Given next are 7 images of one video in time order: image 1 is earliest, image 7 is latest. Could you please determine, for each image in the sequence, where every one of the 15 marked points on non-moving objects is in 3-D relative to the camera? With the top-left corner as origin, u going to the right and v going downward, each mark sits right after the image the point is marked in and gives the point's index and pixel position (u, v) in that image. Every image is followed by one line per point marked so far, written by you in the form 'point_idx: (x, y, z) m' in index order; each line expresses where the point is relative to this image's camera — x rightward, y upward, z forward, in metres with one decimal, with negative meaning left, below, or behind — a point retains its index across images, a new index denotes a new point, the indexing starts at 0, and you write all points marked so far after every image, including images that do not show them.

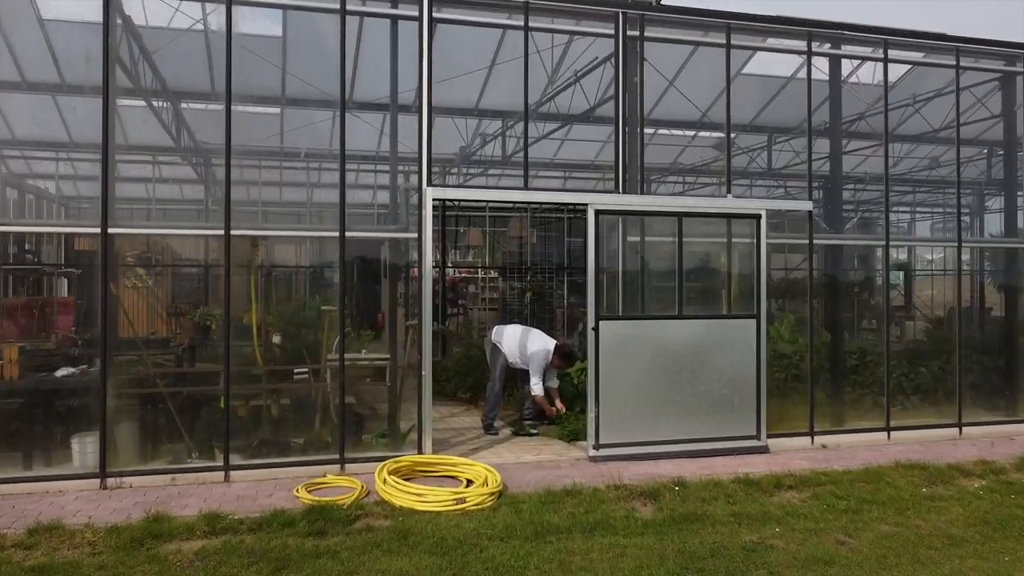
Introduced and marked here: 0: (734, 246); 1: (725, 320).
0: (+1.9, +0.4, +6.4) m
1: (+1.8, -0.3, +6.4) m
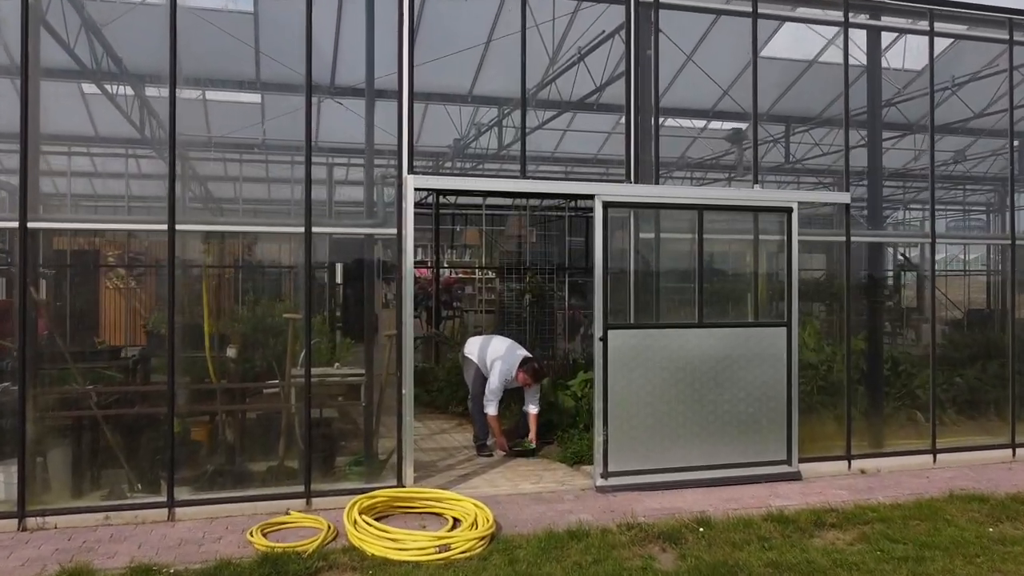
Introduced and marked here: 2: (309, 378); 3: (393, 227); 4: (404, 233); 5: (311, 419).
0: (+1.9, +0.3, +5.6) m
1: (+1.8, -0.3, +5.6) m
2: (-1.4, -0.6, +5.0) m
3: (-0.8, +0.4, +5.1) m
4: (-0.8, +0.4, +5.1) m
5: (-1.4, -0.9, +5.0) m
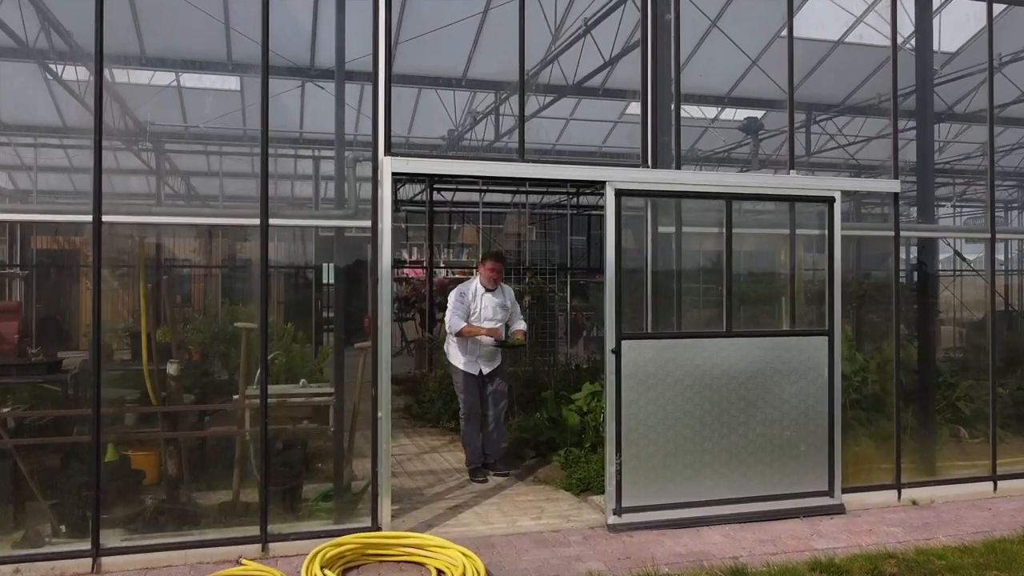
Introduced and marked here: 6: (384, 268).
0: (+1.9, +0.3, +4.9) m
1: (+1.8, -0.3, +4.8) m
2: (-1.4, -0.6, +4.2) m
3: (-0.9, +0.4, +4.3) m
4: (-0.8, +0.4, +4.3) m
5: (-1.4, -0.9, +4.2) m
6: (-0.7, +0.1, +4.3) m
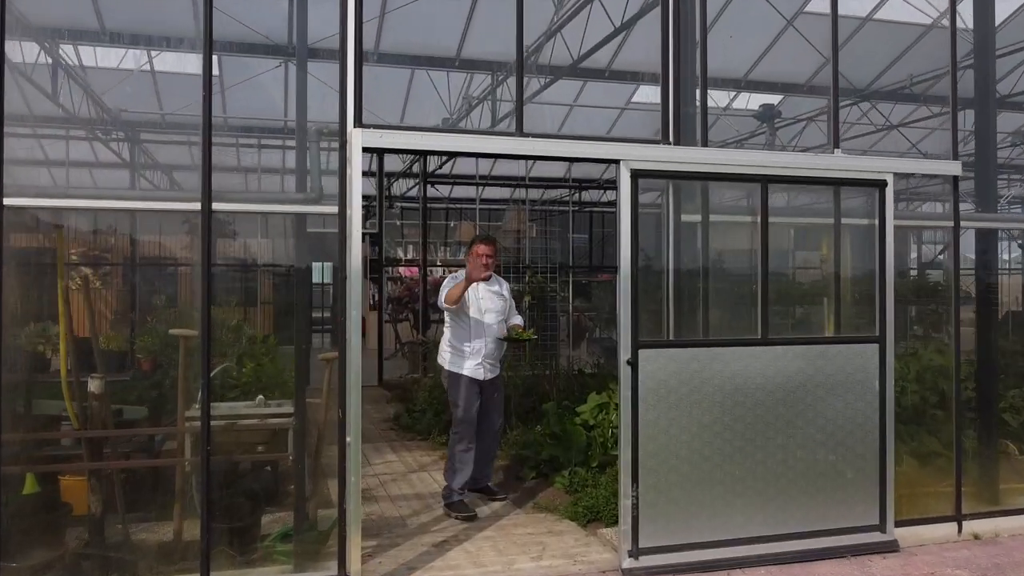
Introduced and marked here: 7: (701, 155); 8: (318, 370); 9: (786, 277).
0: (+1.9, +0.3, +4.2) m
1: (+1.8, -0.3, +4.1) m
2: (-1.4, -0.6, +3.5) m
3: (-0.9, +0.4, +3.6) m
4: (-0.8, +0.4, +3.6) m
5: (-1.4, -0.9, +3.5) m
6: (-0.8, +0.1, +3.6) m
7: (+1.0, +0.7, +3.9) m
8: (-0.9, -0.4, +3.6) m
9: (+1.5, +0.1, +4.1) m
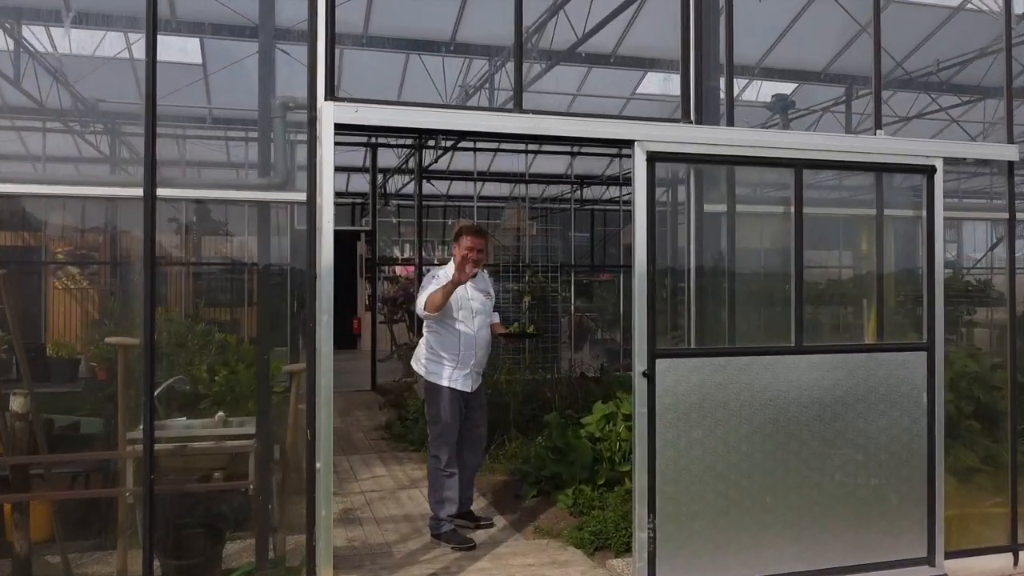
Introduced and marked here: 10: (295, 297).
0: (+1.8, +0.3, +3.7) m
1: (+1.7, -0.3, +3.6) m
2: (-1.4, -0.6, +3.0) m
3: (-0.9, +0.4, +3.1) m
4: (-0.8, +0.4, +3.1) m
5: (-1.4, -0.9, +3.0) m
6: (-0.8, +0.1, +3.1) m
7: (+1.0, +0.7, +3.4) m
8: (-1.0, -0.4, +3.1) m
9: (+1.5, +0.1, +3.6) m
10: (-0.9, 0.0, +3.1) m
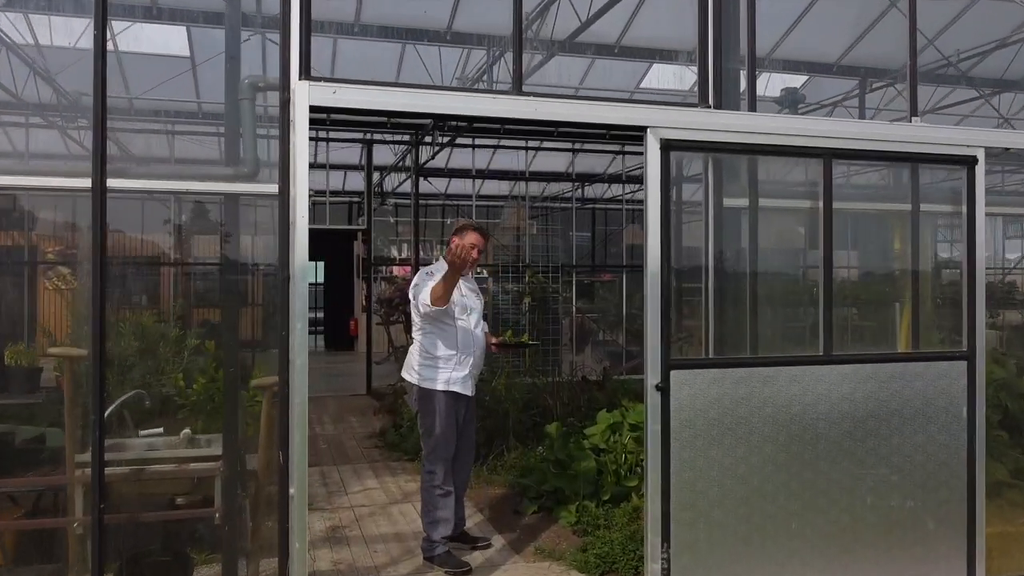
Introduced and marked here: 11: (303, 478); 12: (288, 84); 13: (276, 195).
0: (+1.8, +0.3, +3.3) m
1: (+1.7, -0.3, +3.2) m
2: (-1.4, -0.6, +2.6) m
3: (-0.9, +0.4, +2.8) m
4: (-0.8, +0.4, +2.8) m
5: (-1.4, -0.9, +2.7) m
6: (-0.8, +0.1, +2.8) m
7: (+1.0, +0.7, +3.1) m
8: (-1.0, -0.4, +2.8) m
9: (+1.5, 0.0, +3.2) m
10: (-0.9, -0.1, +2.8) m
11: (-0.8, -0.7, +2.8) m
12: (-0.8, +0.8, +2.8) m
13: (-0.9, +0.3, +2.7) m
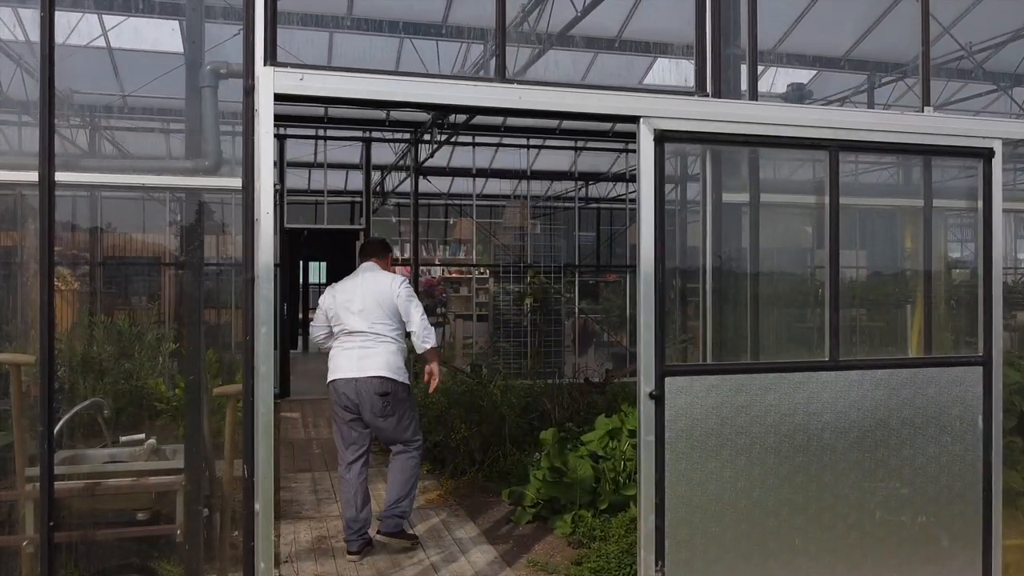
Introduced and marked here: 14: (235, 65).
0: (+1.8, +0.3, +3.1) m
1: (+1.7, -0.3, +3.0) m
2: (-1.5, -0.6, +2.5) m
3: (-1.0, +0.4, +2.6) m
4: (-0.9, +0.4, +2.6) m
5: (-1.5, -0.9, +2.5) m
6: (-0.8, +0.1, +2.6) m
7: (+0.9, +0.7, +2.9) m
8: (-1.0, -0.4, +2.6) m
9: (+1.4, 0.0, +3.0) m
10: (-1.0, -0.1, +2.6) m
11: (-0.8, -0.7, +2.6) m
12: (-0.9, +0.8, +2.6) m
13: (-0.9, +0.3, +2.6) m
14: (-1.0, +0.8, +2.6) m
